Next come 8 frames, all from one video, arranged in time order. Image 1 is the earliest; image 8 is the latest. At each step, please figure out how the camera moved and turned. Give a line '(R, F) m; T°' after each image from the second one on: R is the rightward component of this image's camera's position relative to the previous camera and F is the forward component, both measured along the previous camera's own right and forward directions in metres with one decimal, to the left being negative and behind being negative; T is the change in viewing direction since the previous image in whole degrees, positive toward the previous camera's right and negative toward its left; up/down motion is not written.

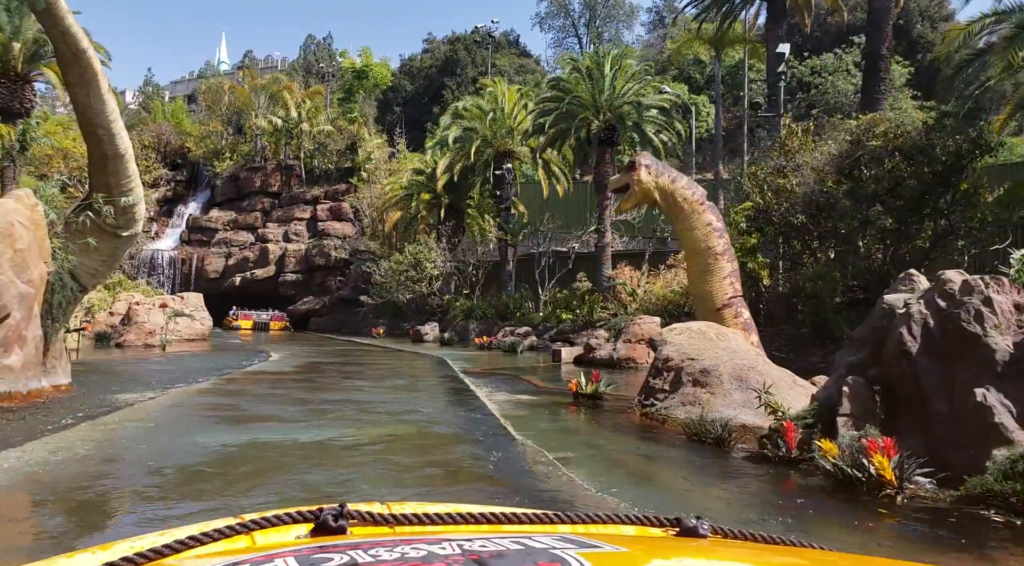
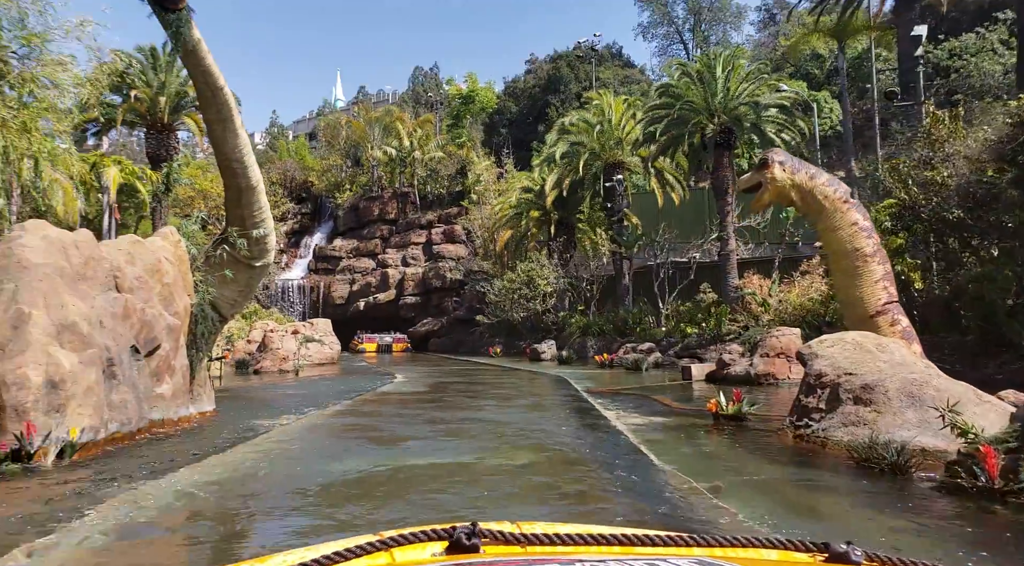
(-0.1, +0.1) m; -9°
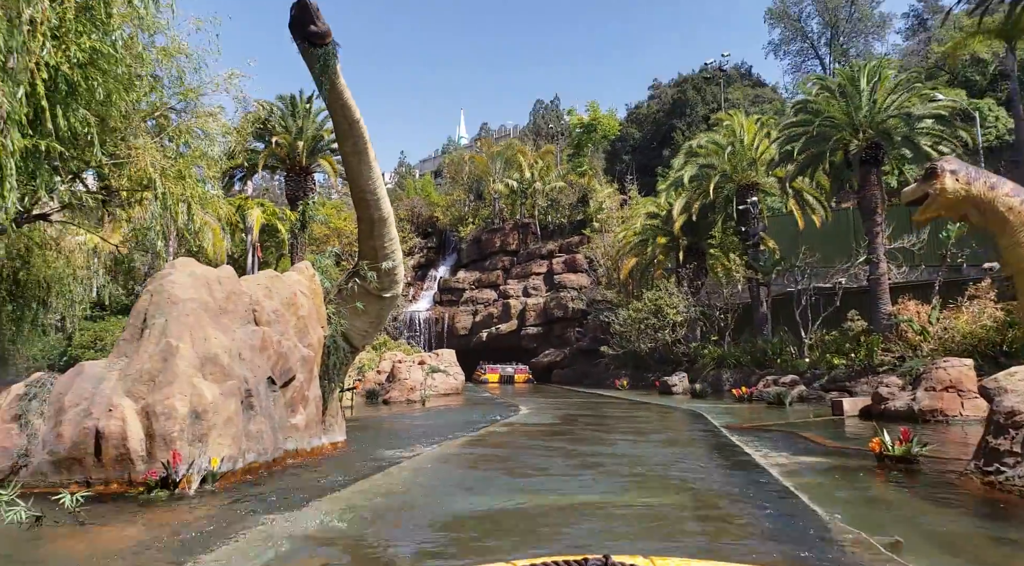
(-0.1, +0.2) m; -9°
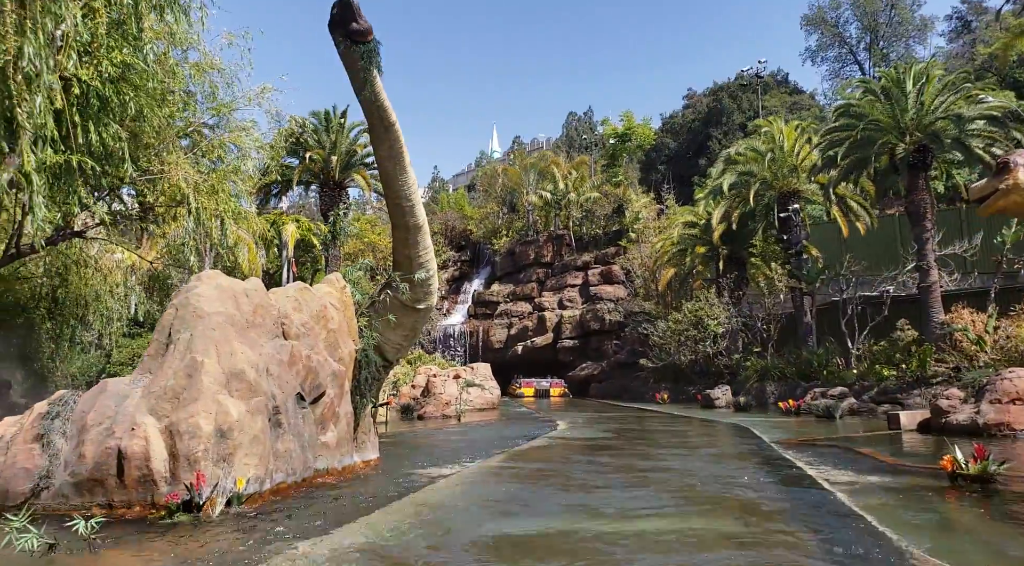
(0.0, +0.3) m; -3°
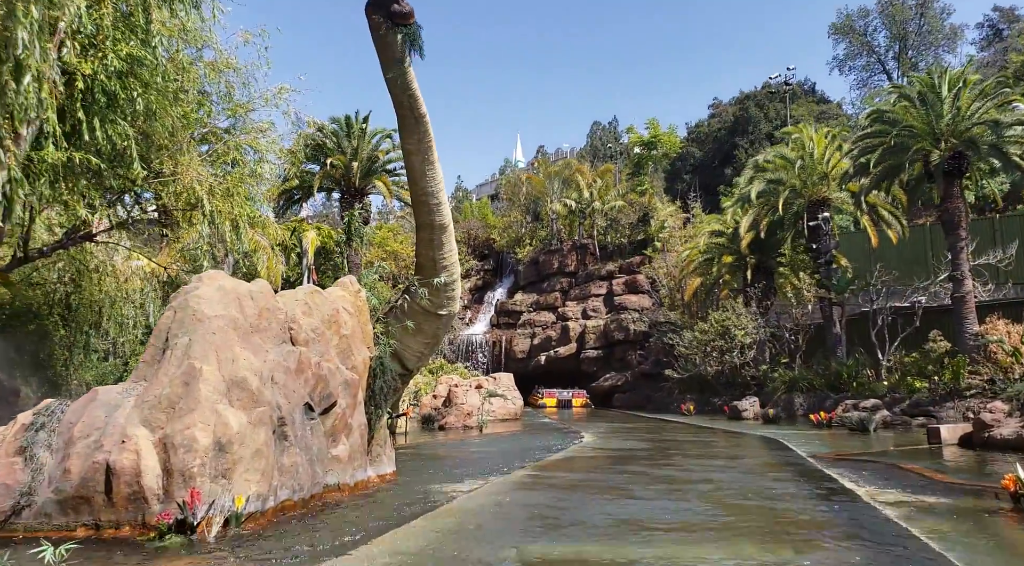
(0.0, +0.4) m; -2°
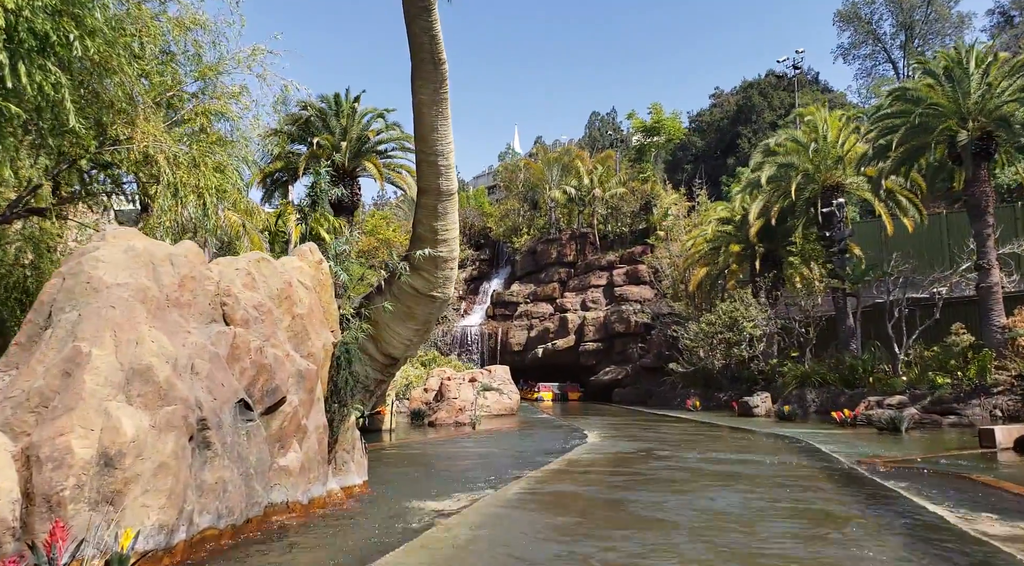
(0.0, +1.2) m; 0°
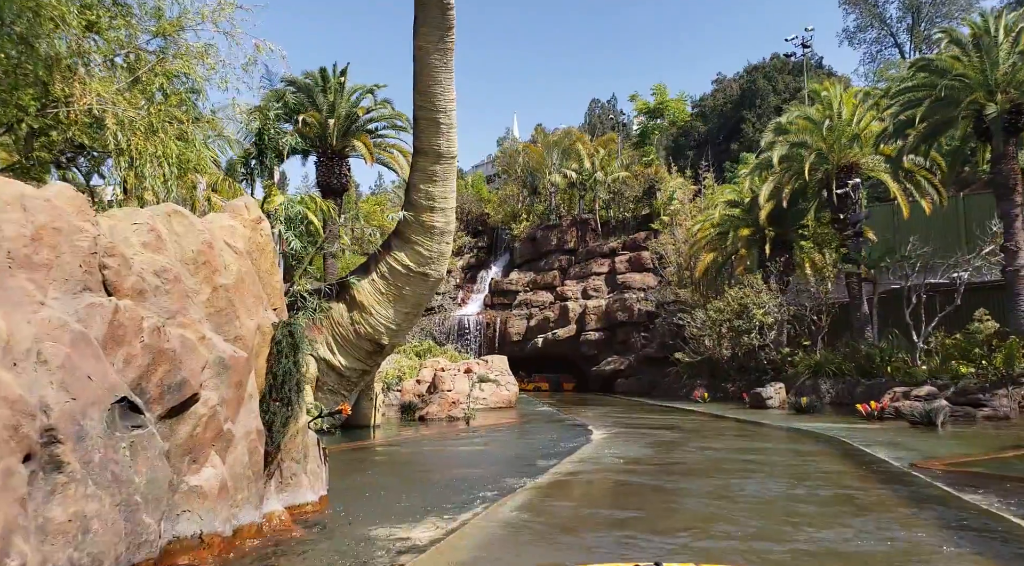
(0.0, +1.1) m; 0°
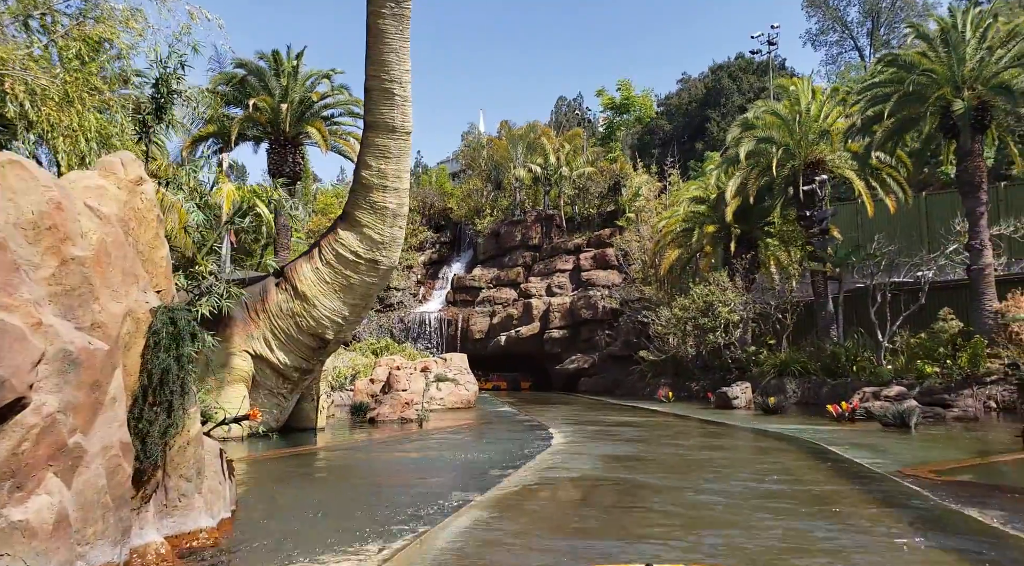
(+0.1, +0.7) m; +3°
